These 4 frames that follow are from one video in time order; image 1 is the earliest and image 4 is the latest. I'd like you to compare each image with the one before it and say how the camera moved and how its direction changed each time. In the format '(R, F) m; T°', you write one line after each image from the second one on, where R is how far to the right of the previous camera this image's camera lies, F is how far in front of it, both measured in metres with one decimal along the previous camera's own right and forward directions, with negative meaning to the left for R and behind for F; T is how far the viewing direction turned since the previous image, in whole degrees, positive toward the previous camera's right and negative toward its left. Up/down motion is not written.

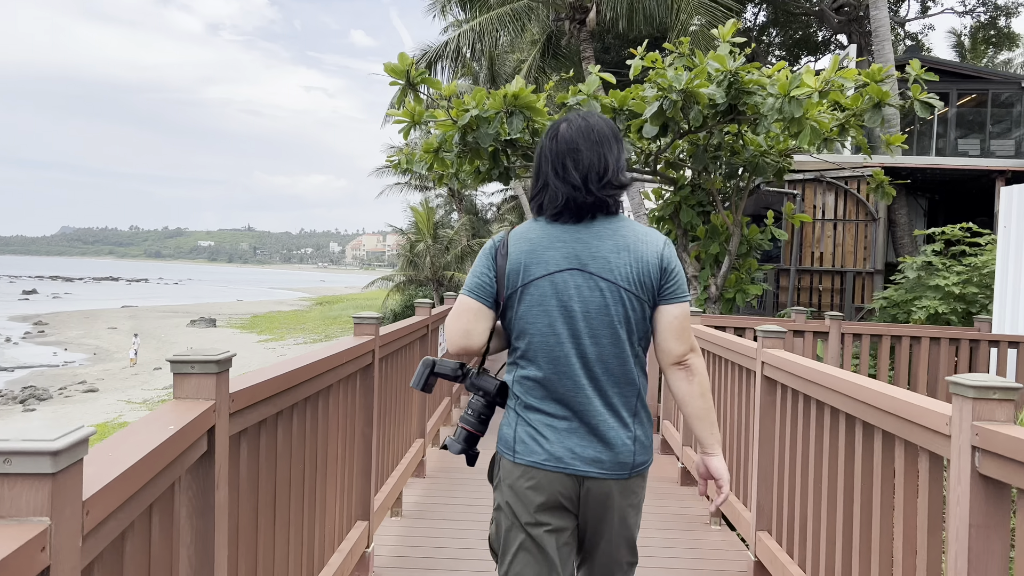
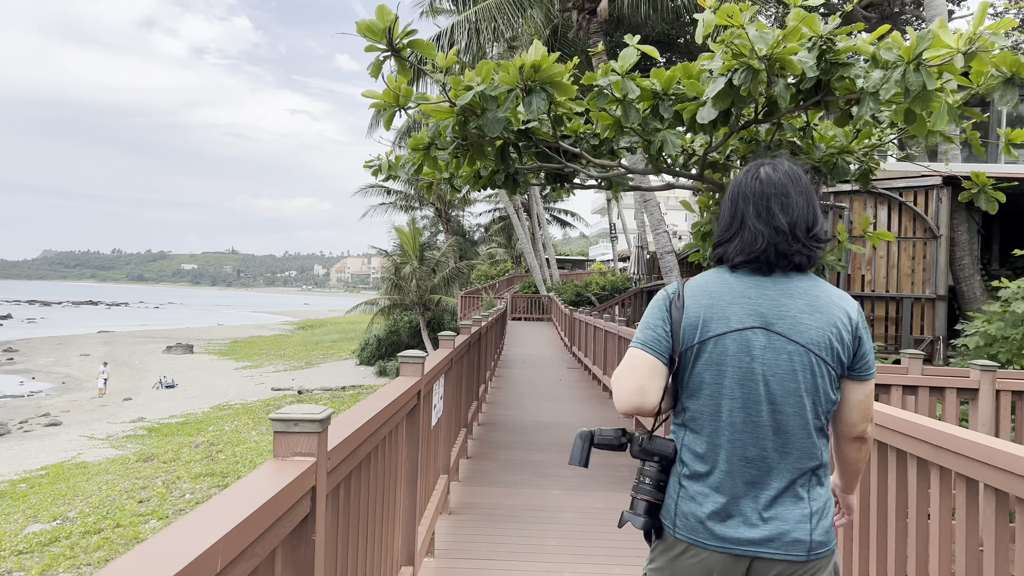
(-0.2, +1.5) m; +1°
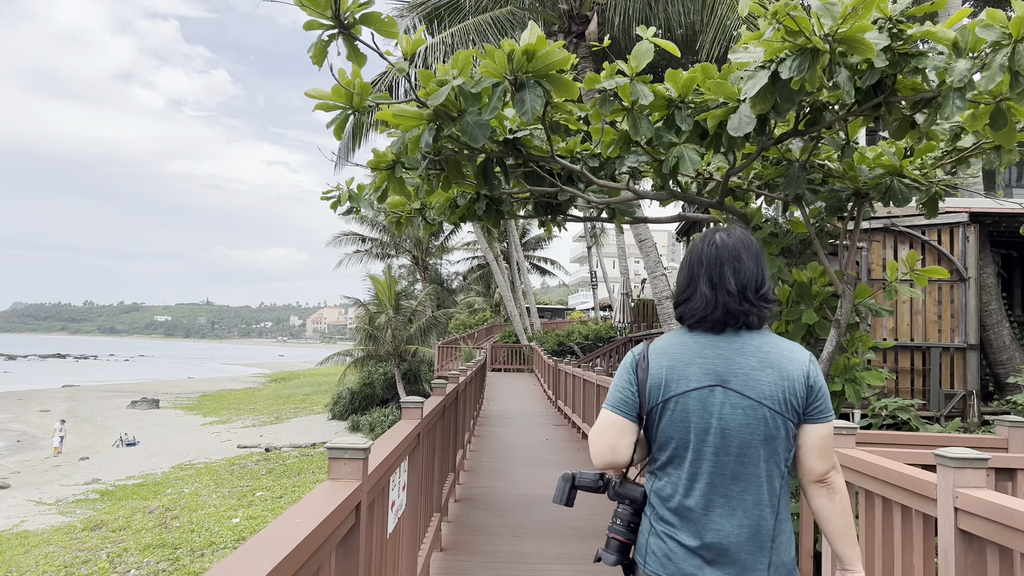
(0.0, +1.0) m; +2°
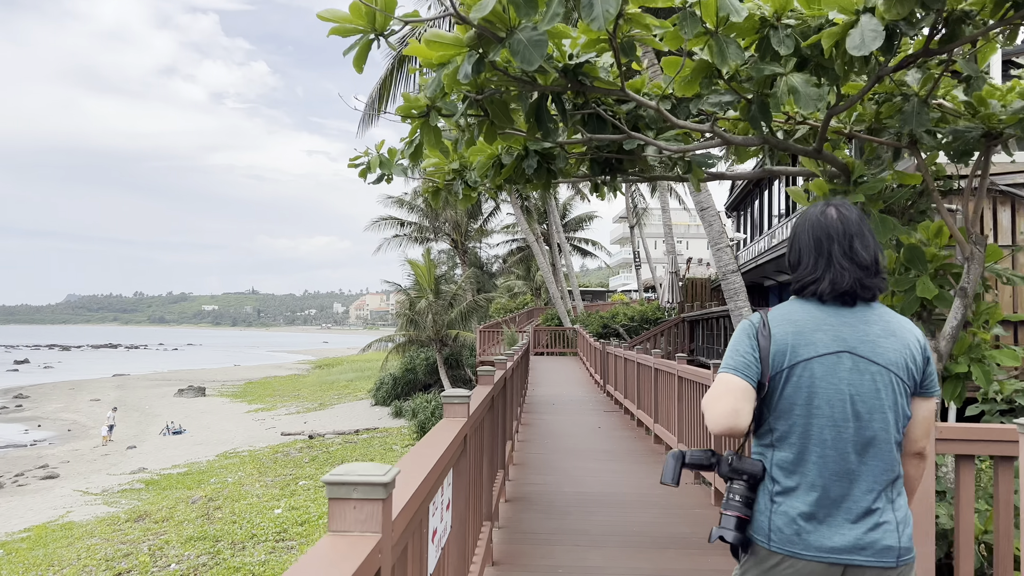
(-0.1, +0.7) m; -3°
